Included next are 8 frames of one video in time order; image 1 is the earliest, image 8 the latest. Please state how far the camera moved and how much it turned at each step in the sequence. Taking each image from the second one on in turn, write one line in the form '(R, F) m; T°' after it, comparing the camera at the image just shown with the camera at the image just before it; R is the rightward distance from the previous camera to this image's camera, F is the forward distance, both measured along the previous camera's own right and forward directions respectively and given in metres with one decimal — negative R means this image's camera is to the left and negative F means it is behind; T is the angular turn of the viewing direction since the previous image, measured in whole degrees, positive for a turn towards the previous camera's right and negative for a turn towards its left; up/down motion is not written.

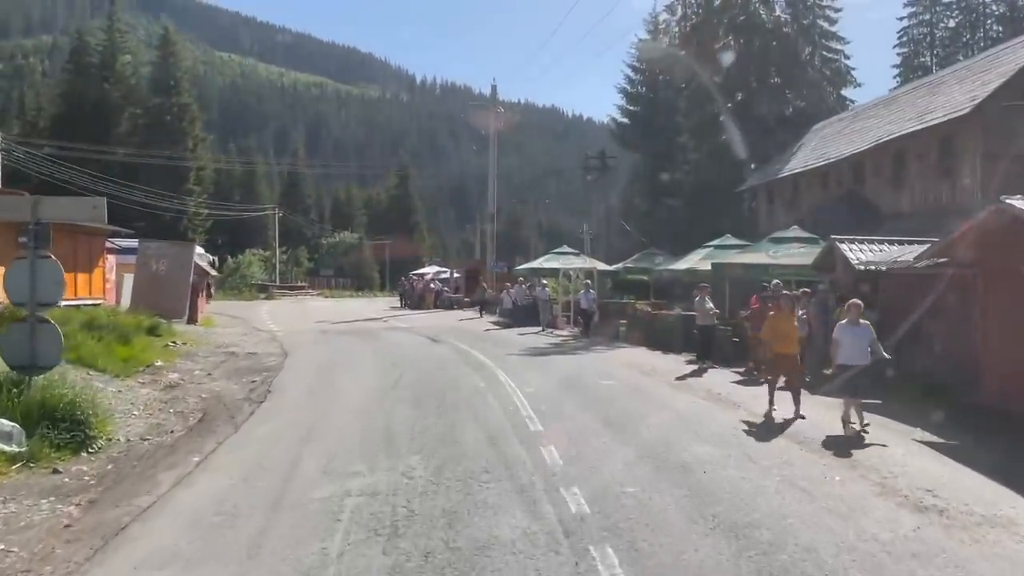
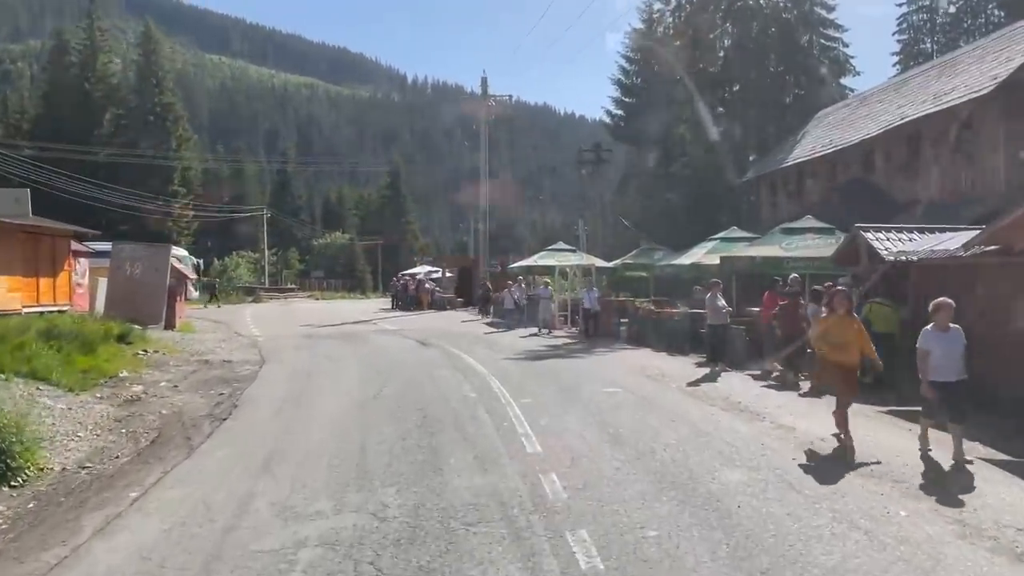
(0.0, +1.7) m; 0°
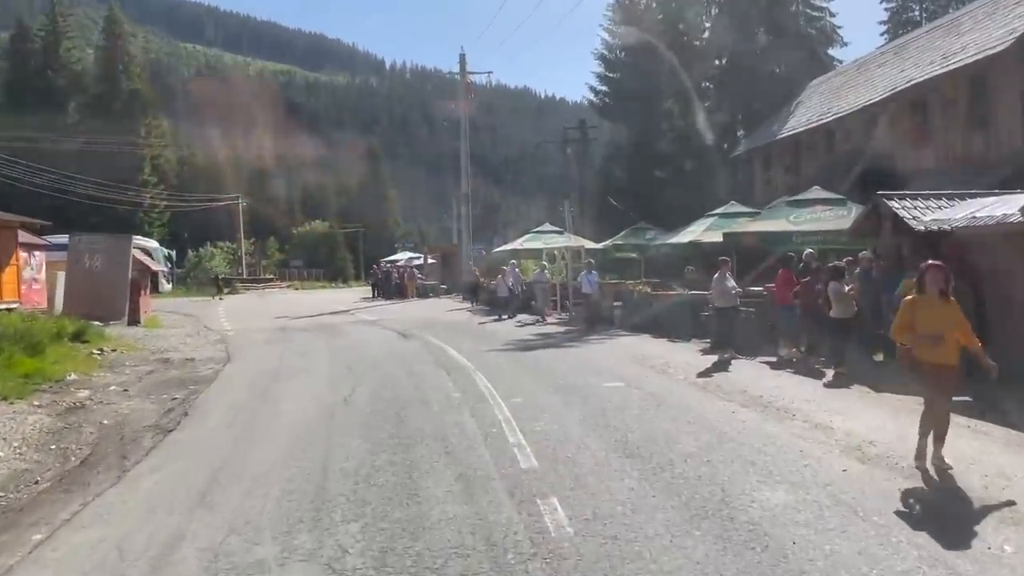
(0.0, +1.8) m; +1°
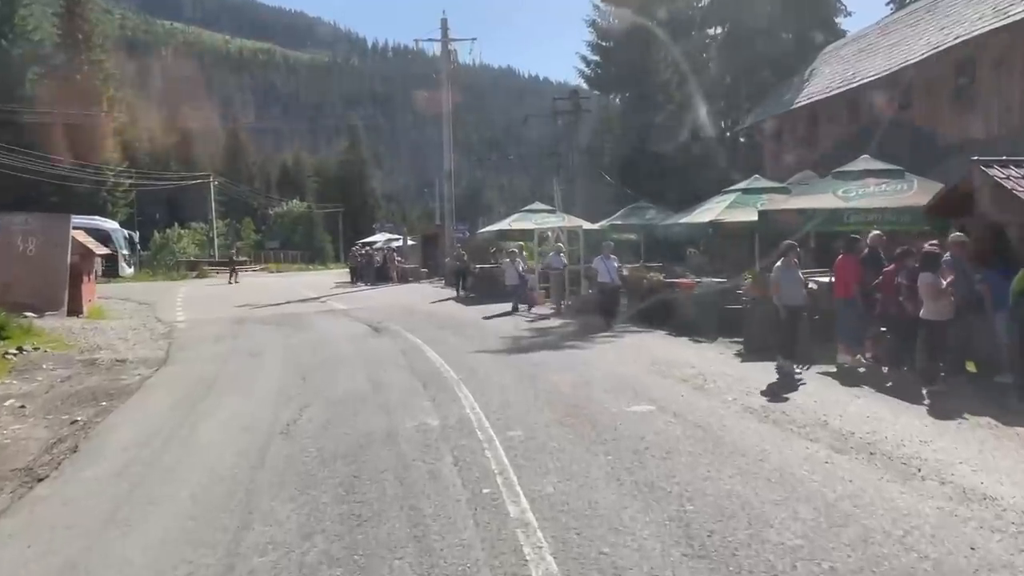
(-0.2, +3.3) m; +1°
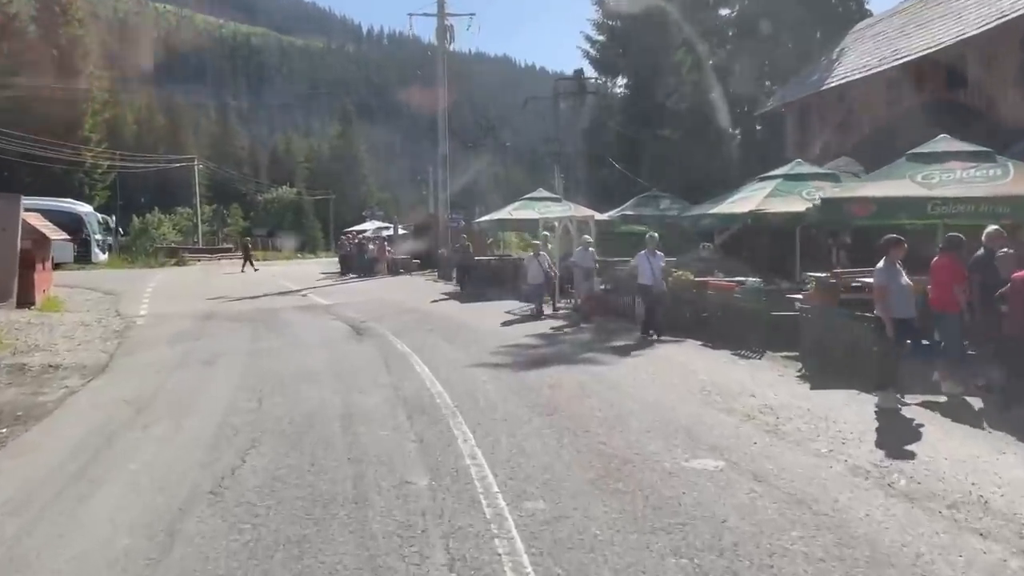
(-0.2, +2.8) m; +1°
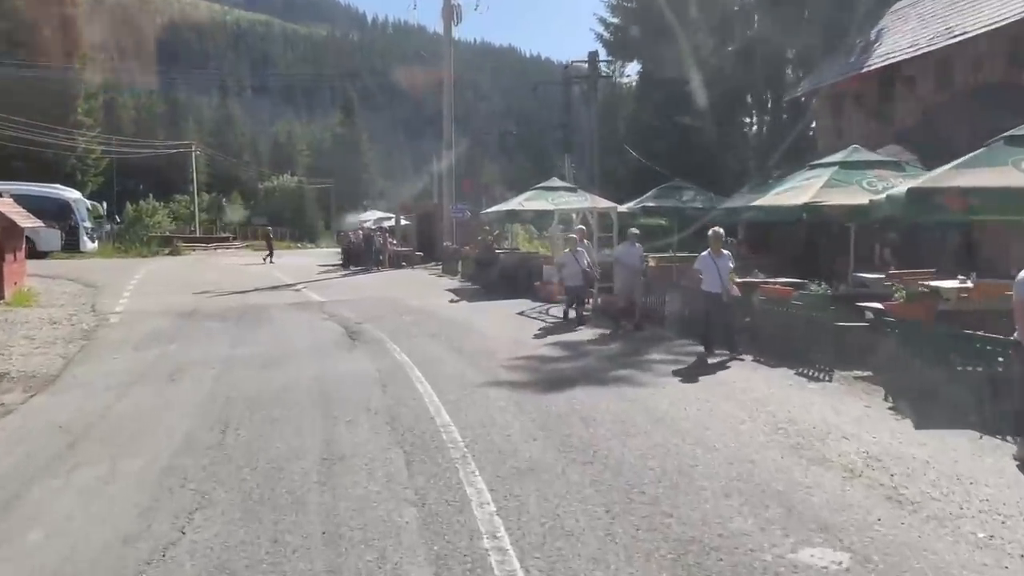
(-0.3, +2.2) m; 0°
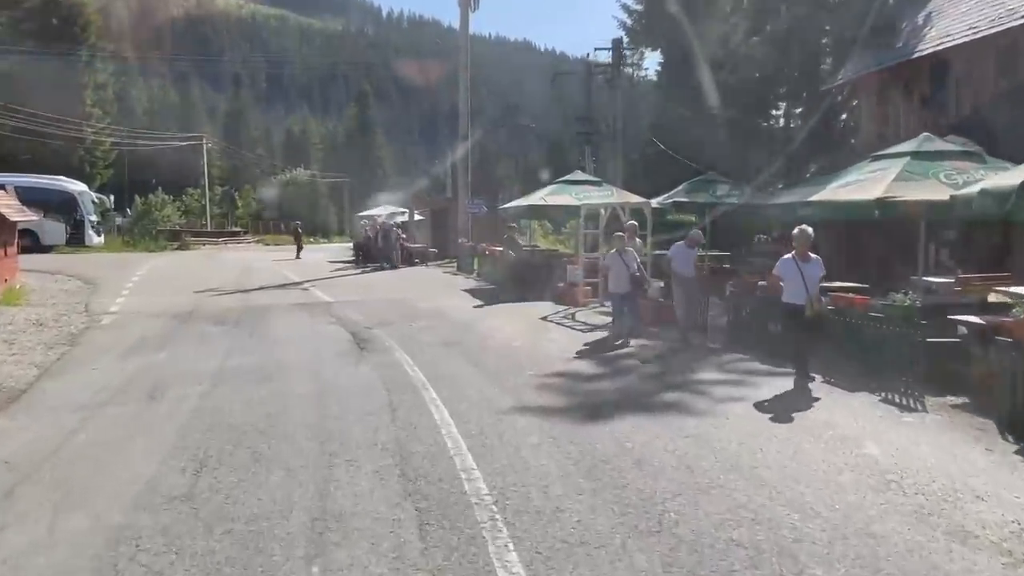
(-0.2, +1.7) m; -1°
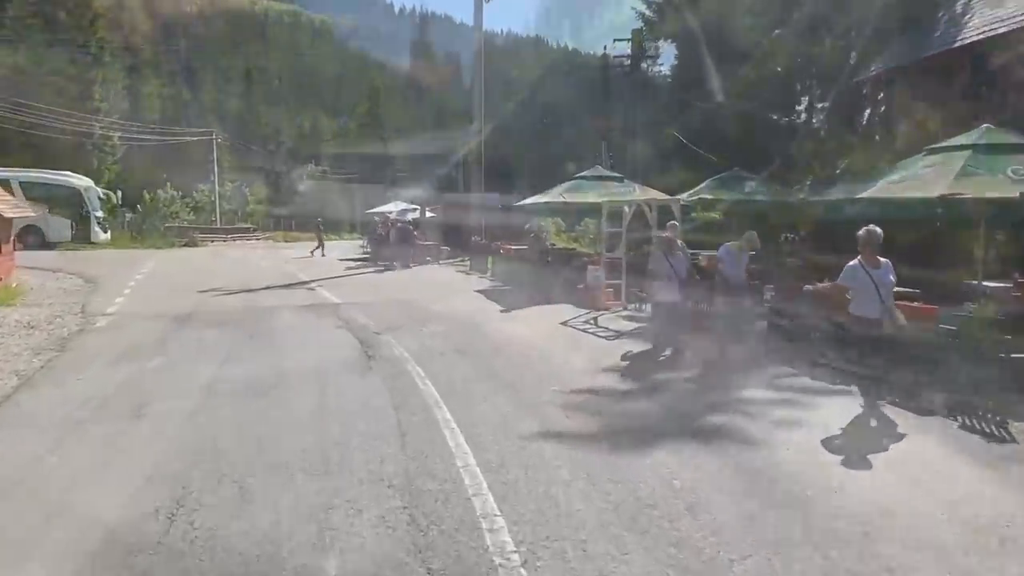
(-0.1, +1.1) m; -1°
